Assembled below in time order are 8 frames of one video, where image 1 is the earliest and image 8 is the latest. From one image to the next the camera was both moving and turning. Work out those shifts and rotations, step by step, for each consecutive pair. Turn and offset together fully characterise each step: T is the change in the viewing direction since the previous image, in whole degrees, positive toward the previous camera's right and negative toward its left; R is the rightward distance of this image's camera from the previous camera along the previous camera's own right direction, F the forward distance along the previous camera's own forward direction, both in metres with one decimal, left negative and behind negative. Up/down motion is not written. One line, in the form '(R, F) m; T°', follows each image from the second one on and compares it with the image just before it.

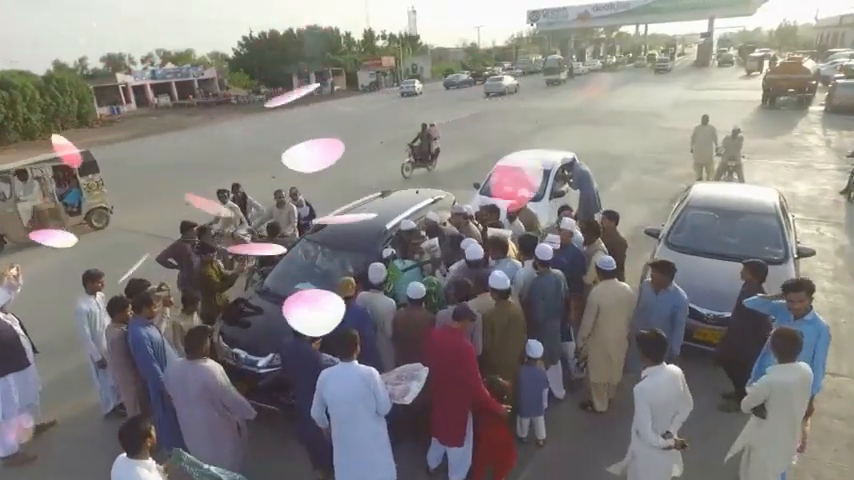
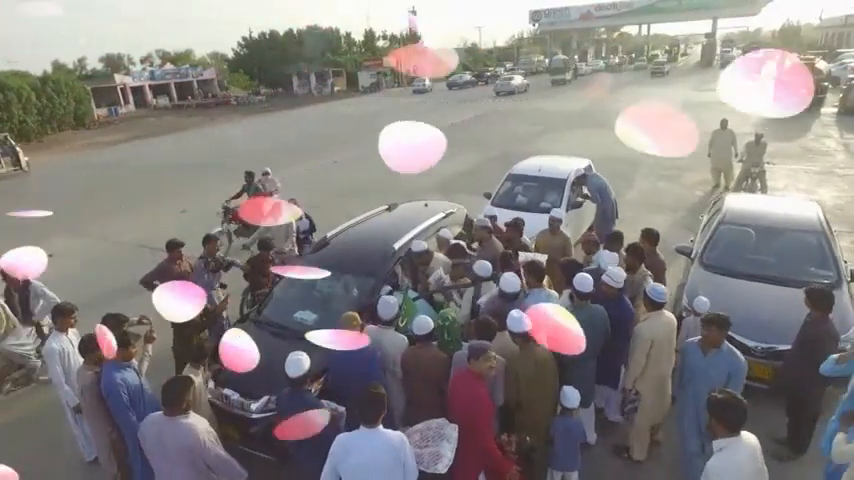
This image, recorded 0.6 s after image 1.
(-0.1, +0.6) m; 0°
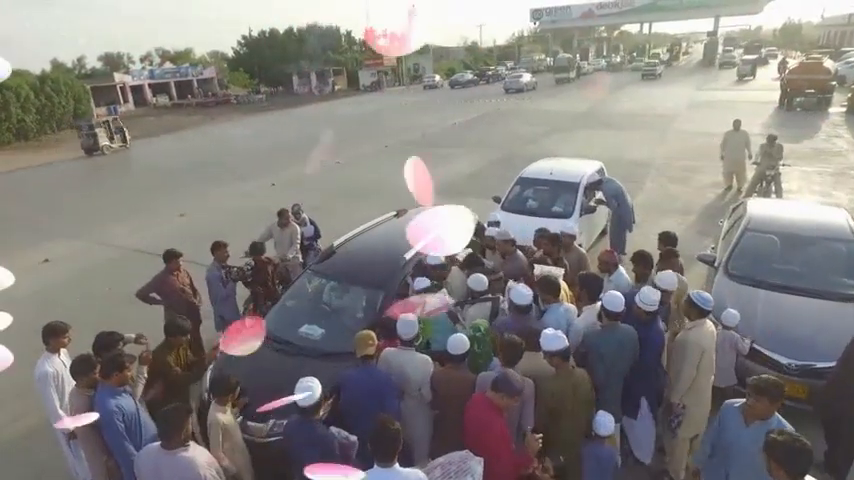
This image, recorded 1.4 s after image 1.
(-0.1, +0.3) m; 0°
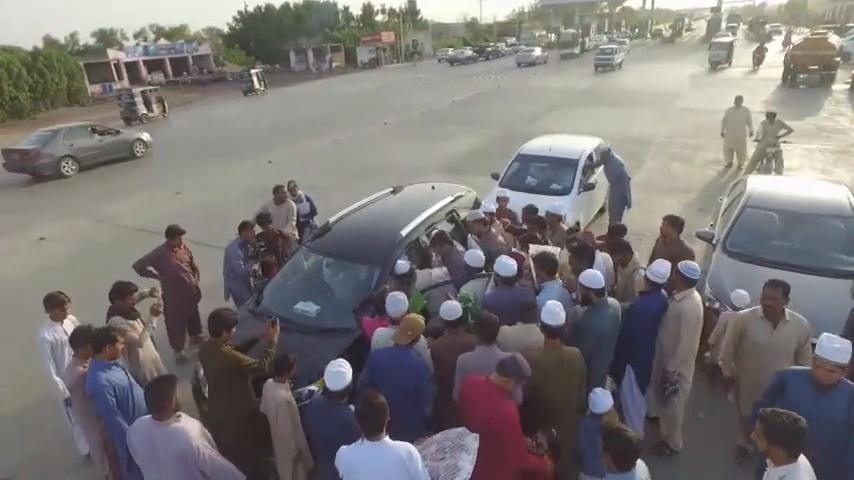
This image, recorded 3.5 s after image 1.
(0.0, +0.1) m; 0°
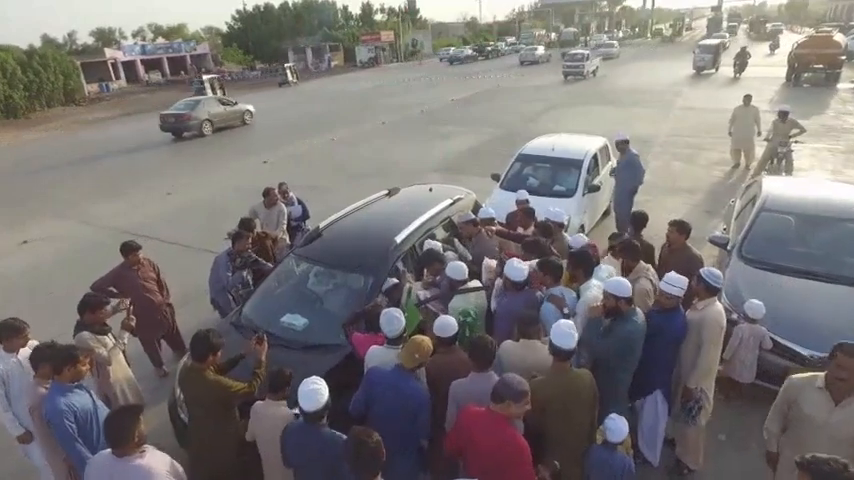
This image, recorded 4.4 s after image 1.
(0.0, +0.3) m; 0°
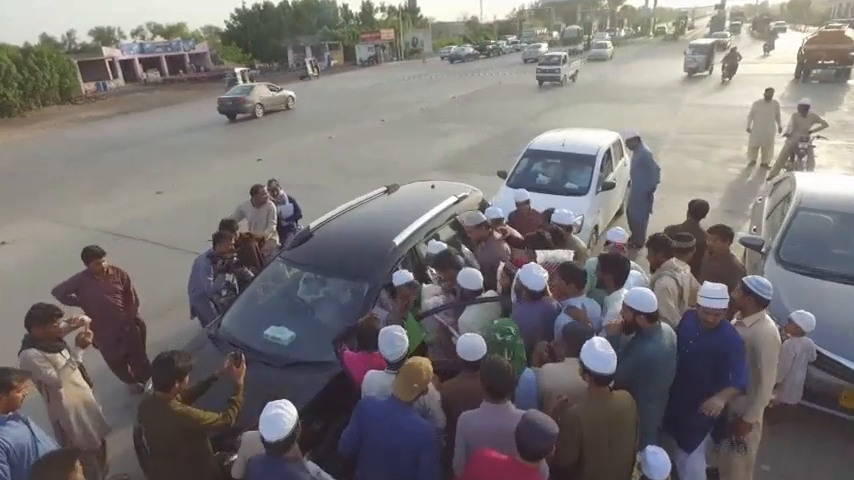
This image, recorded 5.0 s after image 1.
(0.0, +0.5) m; 0°
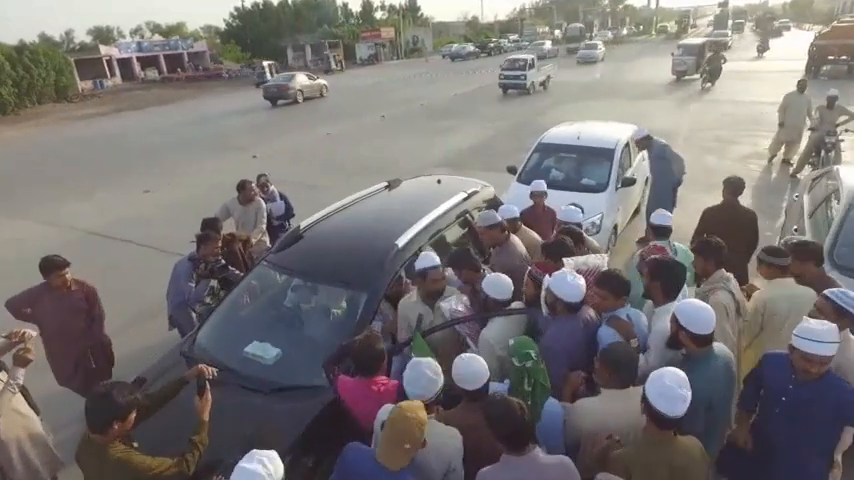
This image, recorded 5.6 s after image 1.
(0.0, +0.6) m; 0°
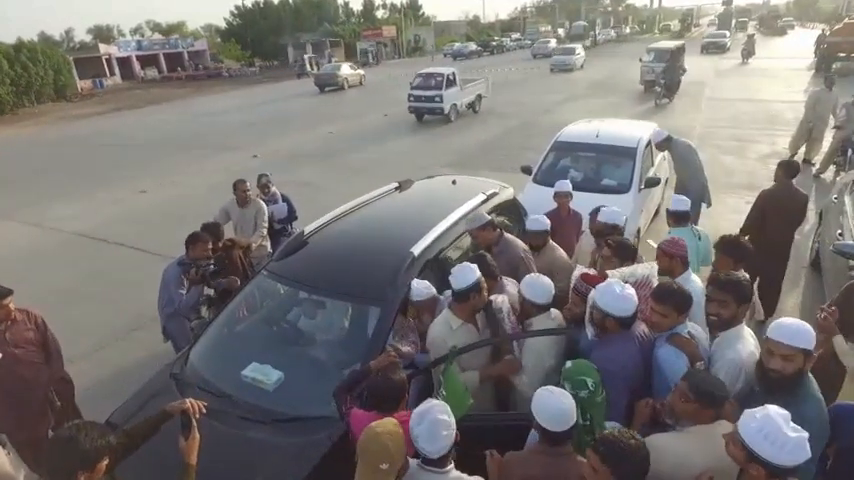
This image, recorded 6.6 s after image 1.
(-0.1, +0.4) m; 0°
